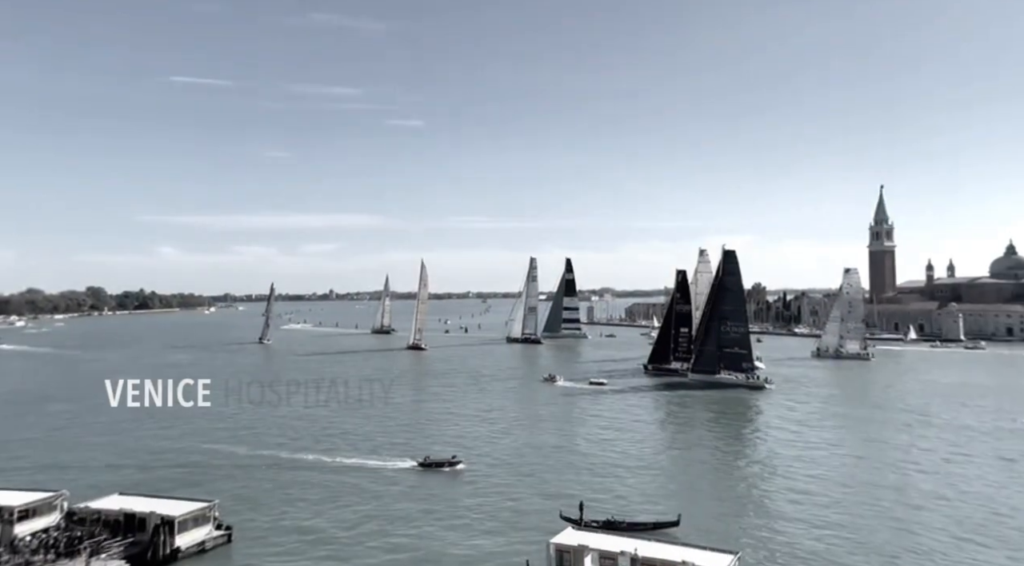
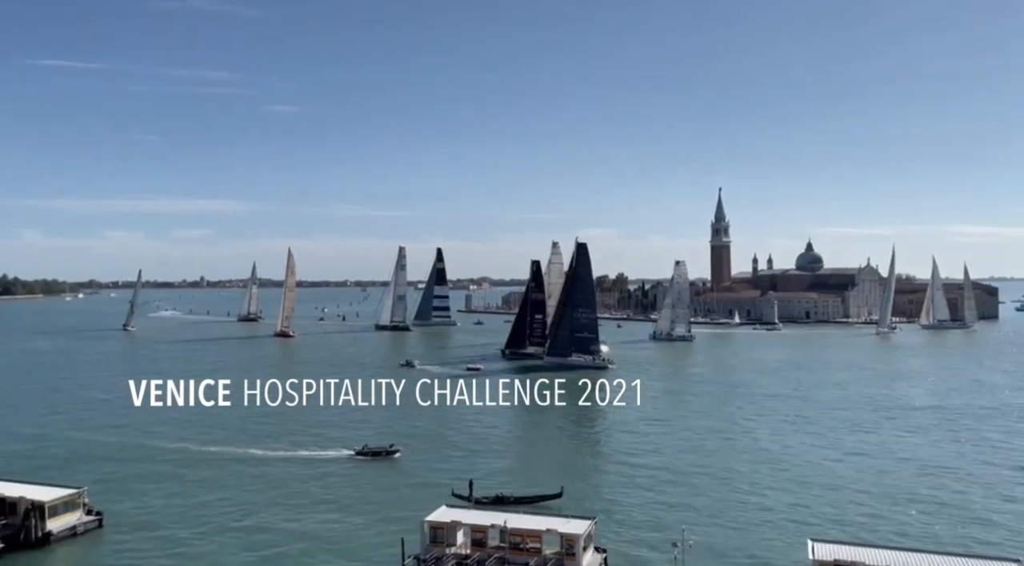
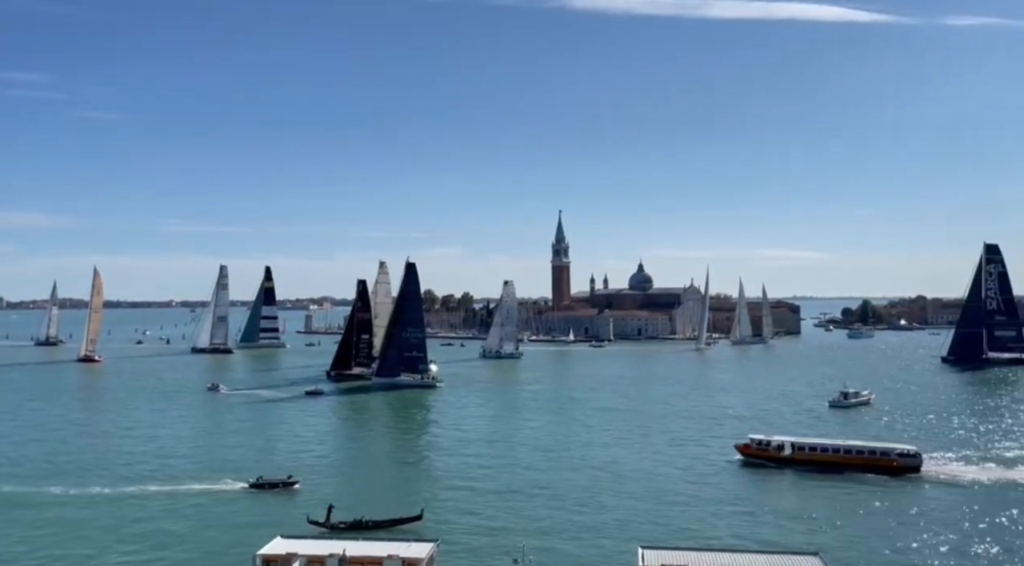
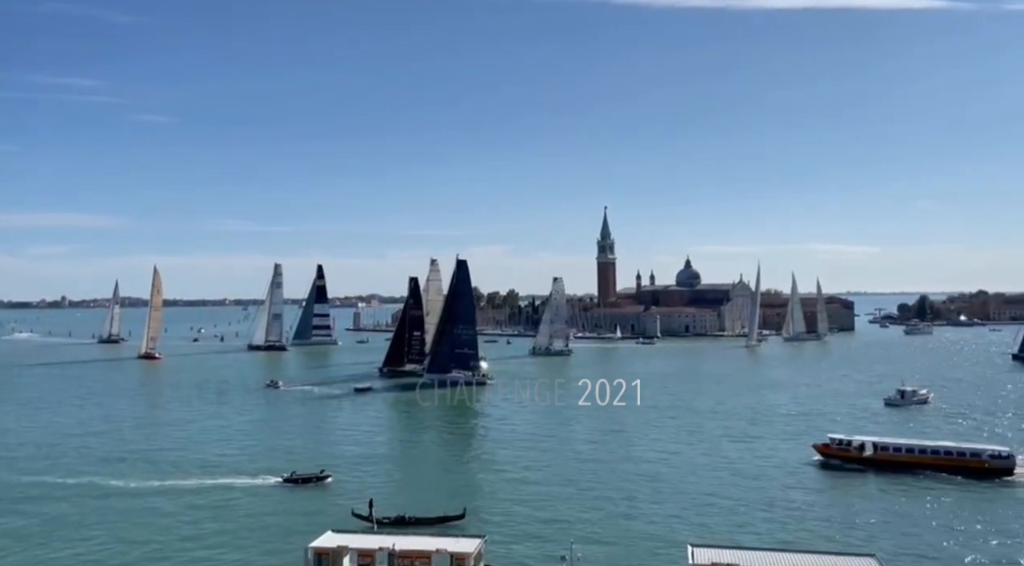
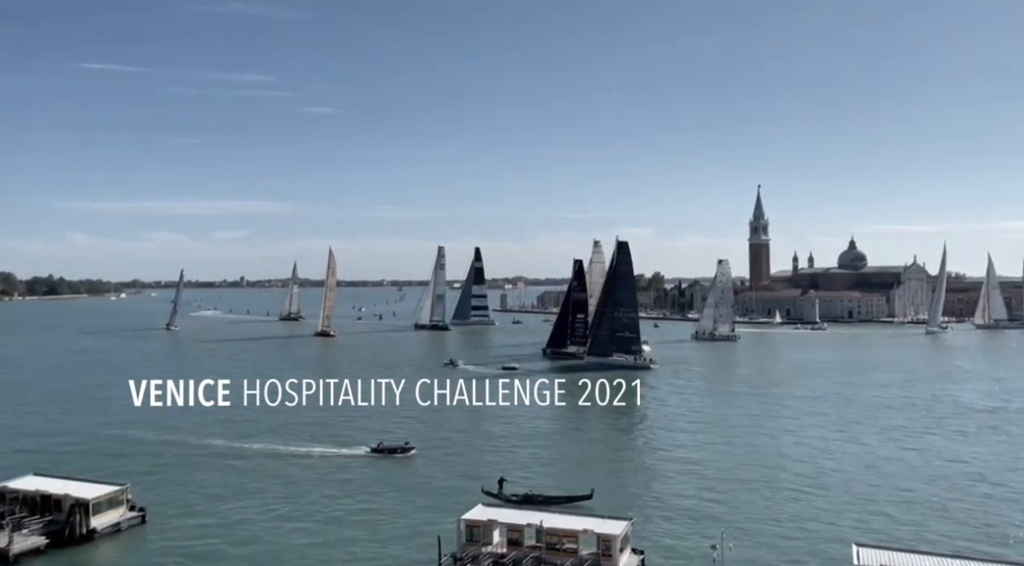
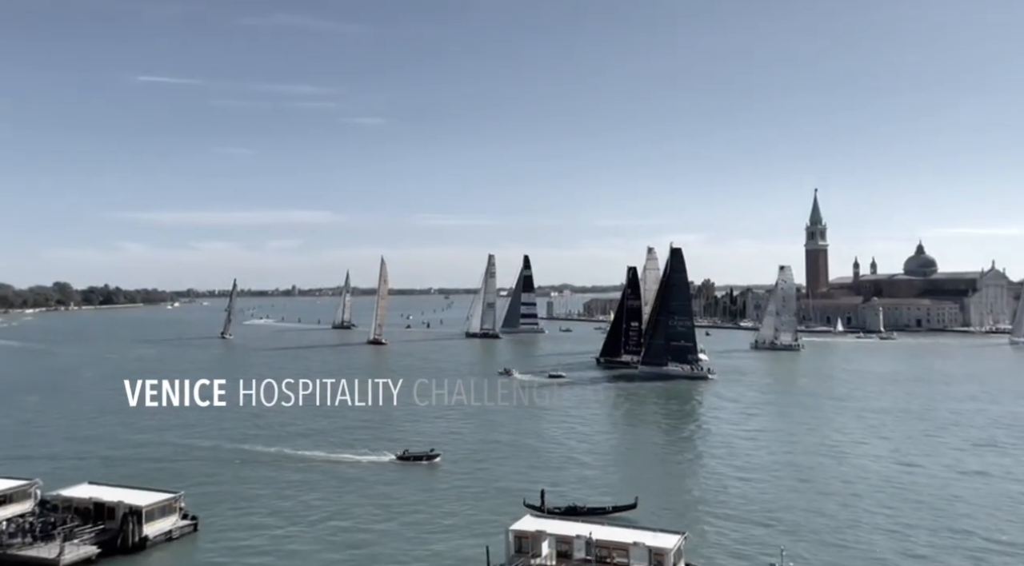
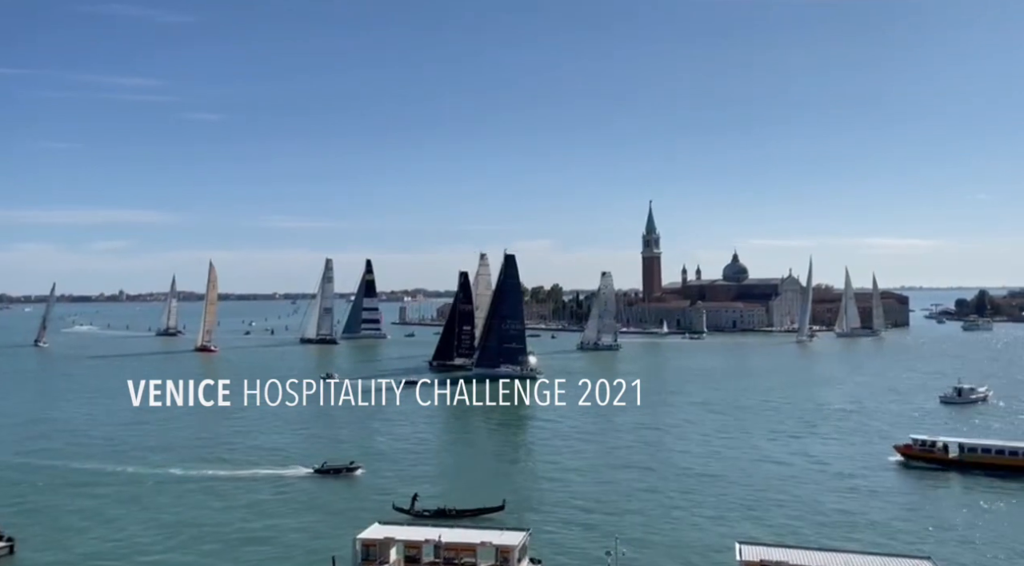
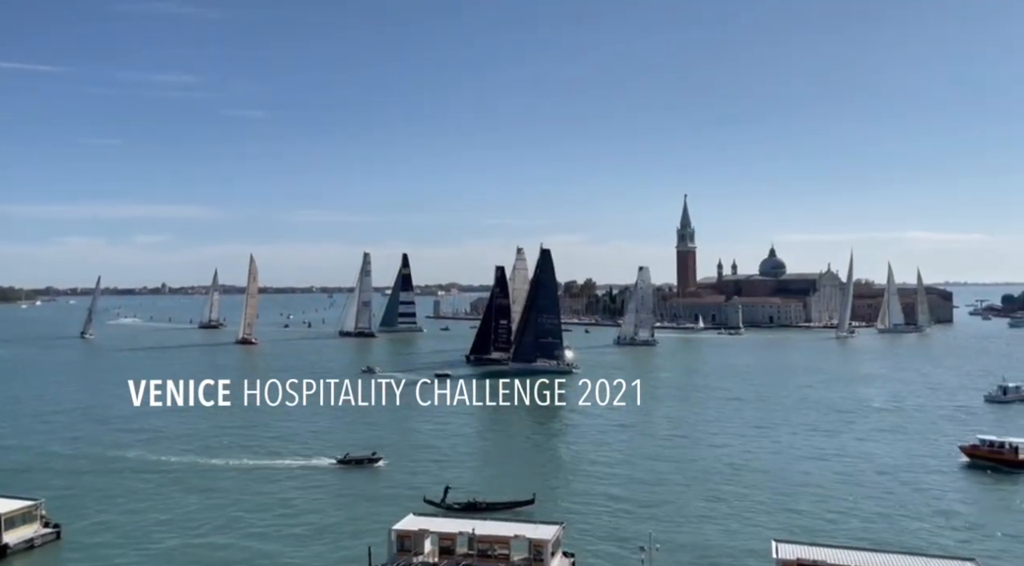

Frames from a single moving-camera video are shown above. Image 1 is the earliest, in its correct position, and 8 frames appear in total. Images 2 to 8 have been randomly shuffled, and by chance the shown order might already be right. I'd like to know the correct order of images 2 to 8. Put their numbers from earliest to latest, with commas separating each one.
6, 5, 2, 8, 7, 4, 3
